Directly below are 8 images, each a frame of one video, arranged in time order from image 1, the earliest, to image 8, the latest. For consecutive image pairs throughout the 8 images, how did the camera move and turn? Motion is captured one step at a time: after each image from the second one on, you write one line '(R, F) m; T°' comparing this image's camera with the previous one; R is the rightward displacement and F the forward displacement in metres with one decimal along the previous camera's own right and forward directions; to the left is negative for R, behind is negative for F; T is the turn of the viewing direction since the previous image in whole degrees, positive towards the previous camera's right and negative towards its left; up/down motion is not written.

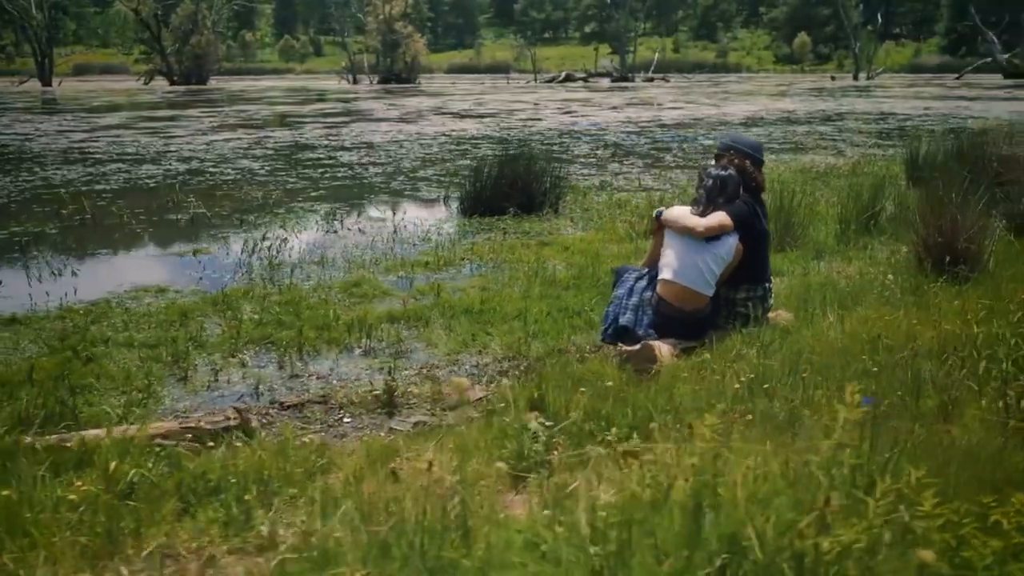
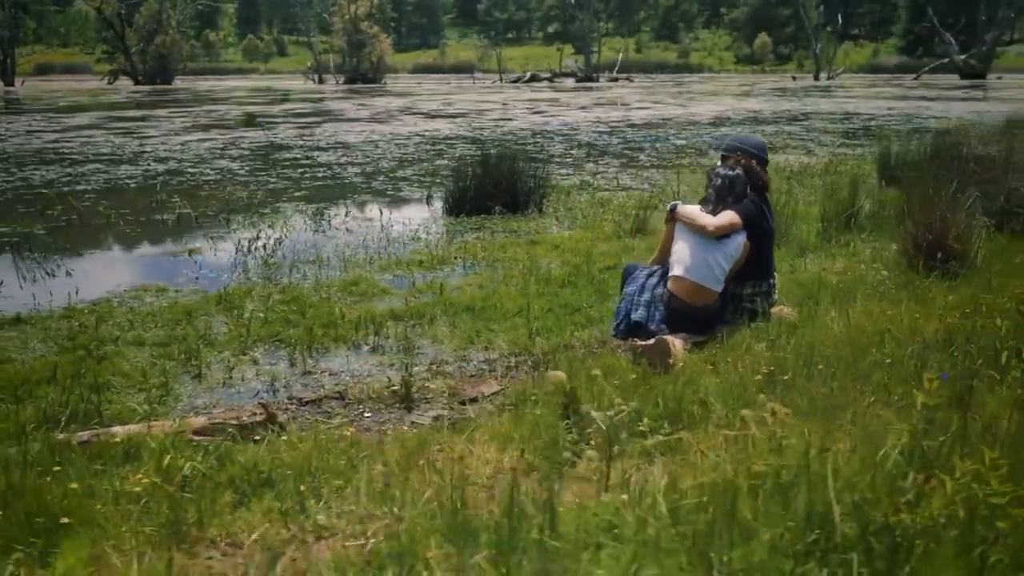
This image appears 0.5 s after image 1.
(-0.2, -0.1) m; +2°
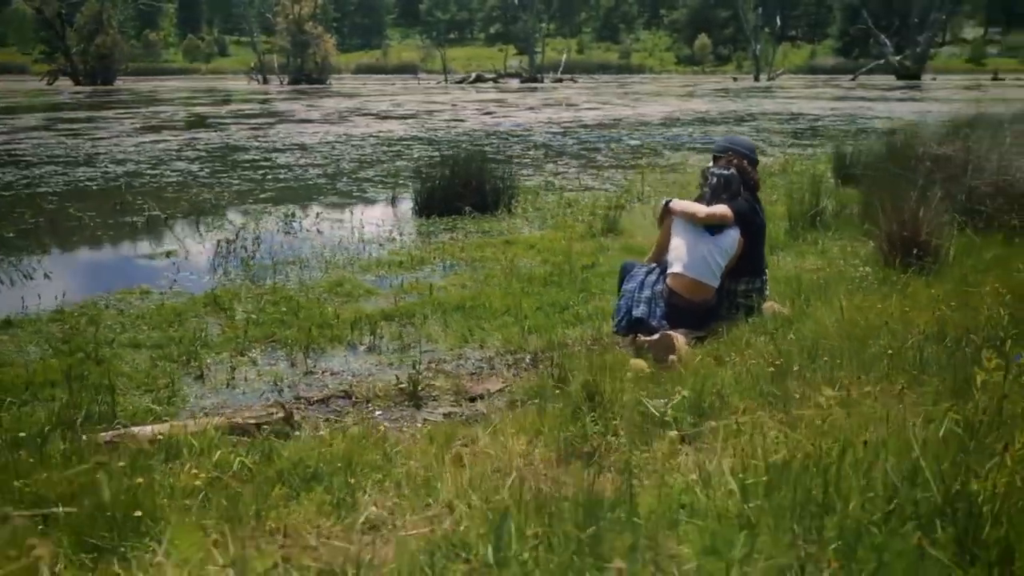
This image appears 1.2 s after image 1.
(-0.3, -0.1) m; +3°
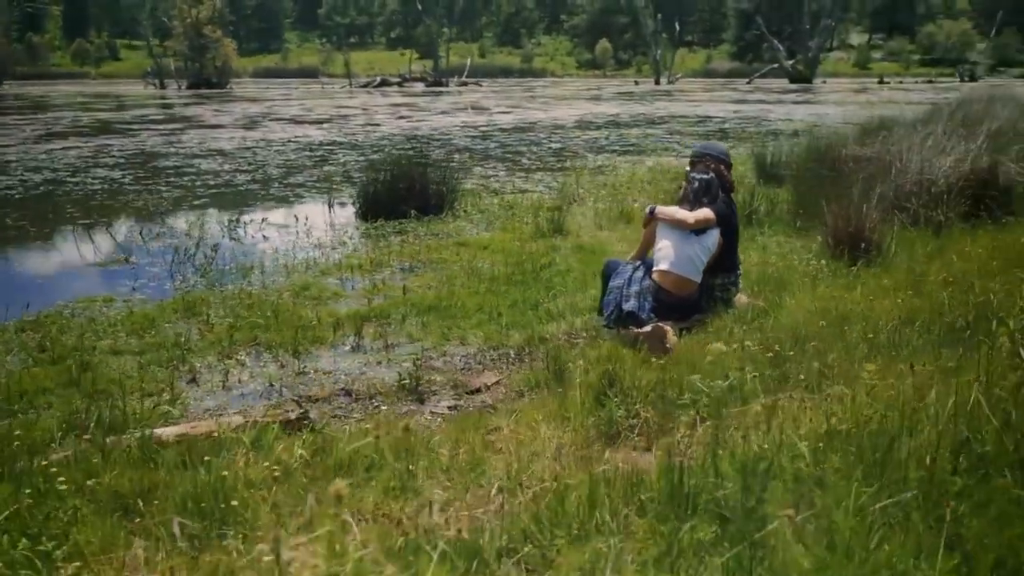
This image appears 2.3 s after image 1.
(-0.5, -0.2) m; +5°
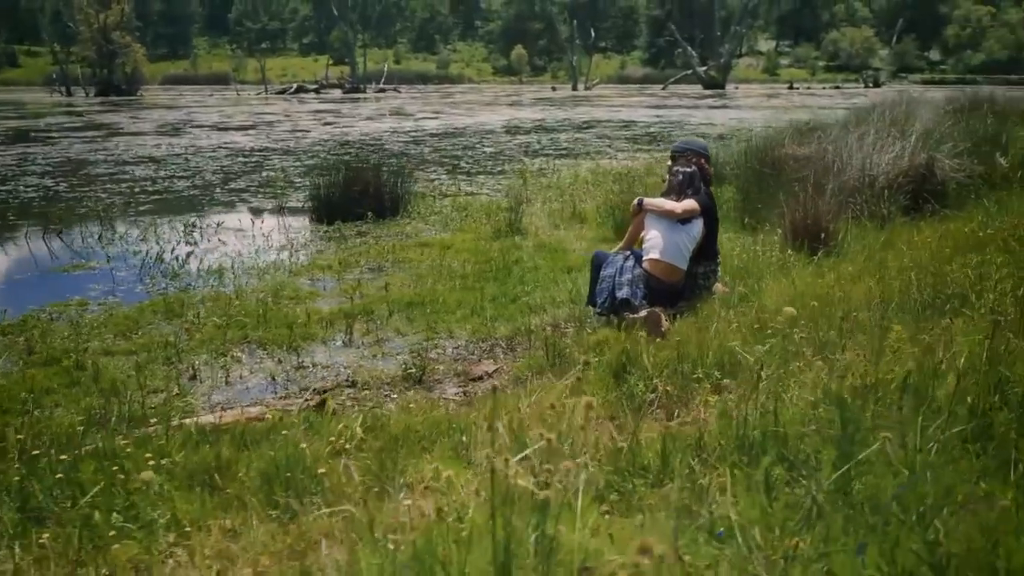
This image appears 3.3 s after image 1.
(-0.4, -0.2) m; +5°
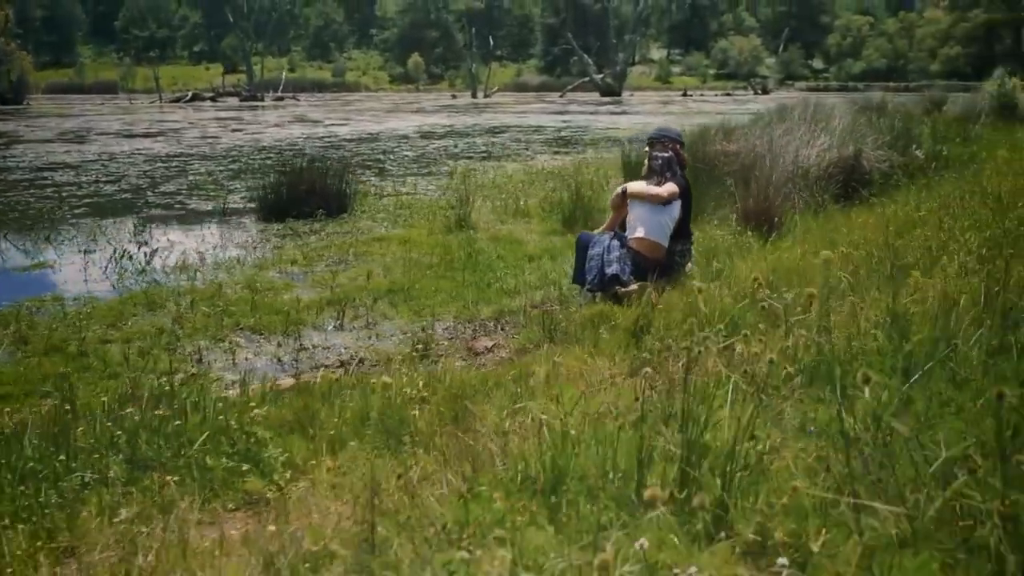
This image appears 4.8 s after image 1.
(-0.6, -0.3) m; +6°
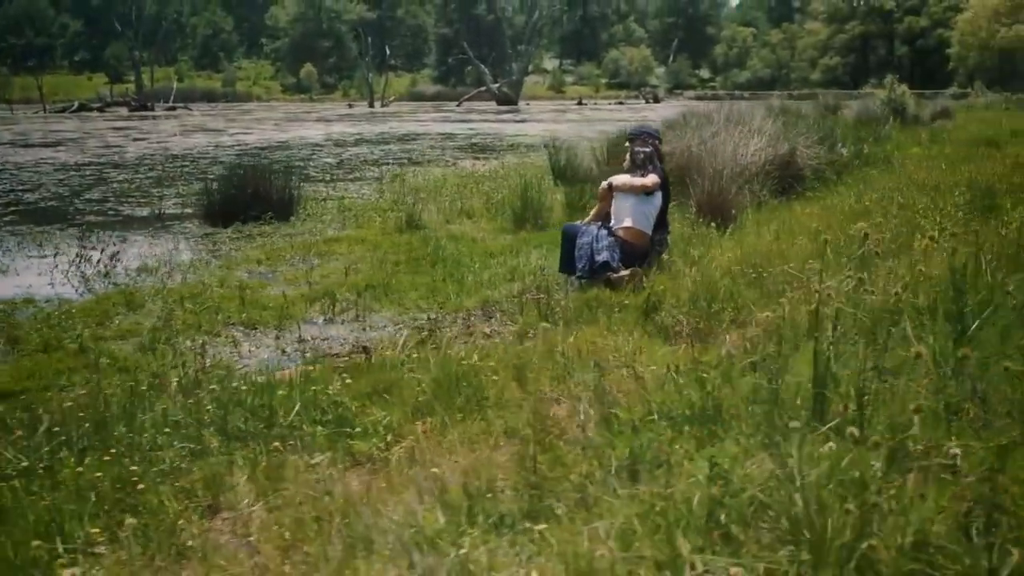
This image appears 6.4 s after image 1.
(-0.6, -0.2) m; +6°
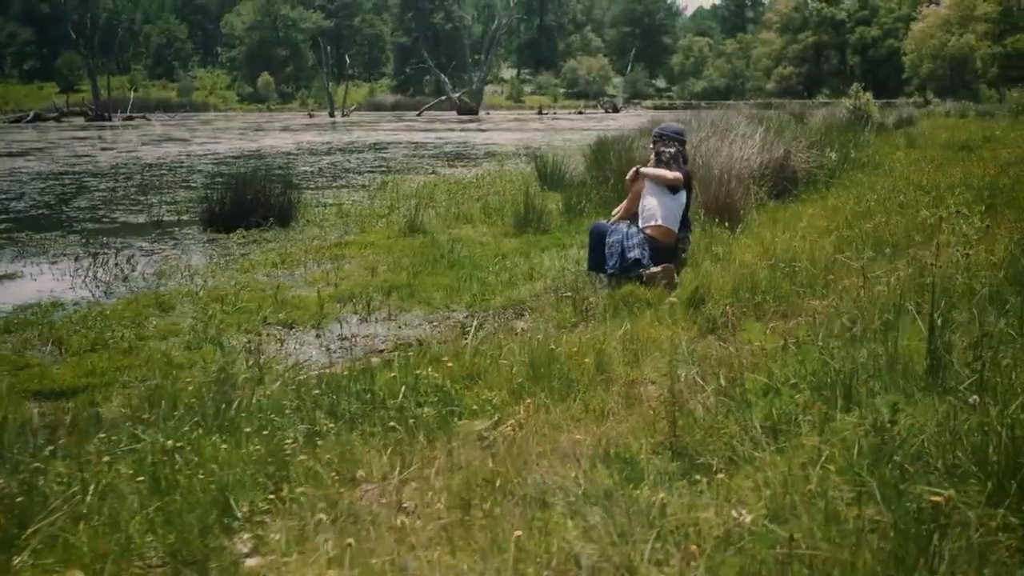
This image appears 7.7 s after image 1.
(-0.5, -0.2) m; +2°
